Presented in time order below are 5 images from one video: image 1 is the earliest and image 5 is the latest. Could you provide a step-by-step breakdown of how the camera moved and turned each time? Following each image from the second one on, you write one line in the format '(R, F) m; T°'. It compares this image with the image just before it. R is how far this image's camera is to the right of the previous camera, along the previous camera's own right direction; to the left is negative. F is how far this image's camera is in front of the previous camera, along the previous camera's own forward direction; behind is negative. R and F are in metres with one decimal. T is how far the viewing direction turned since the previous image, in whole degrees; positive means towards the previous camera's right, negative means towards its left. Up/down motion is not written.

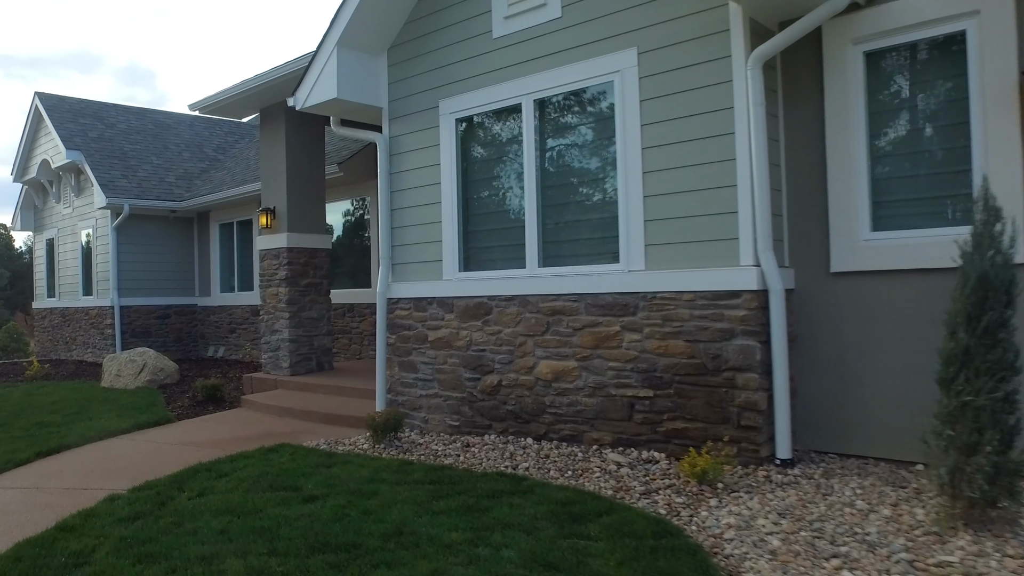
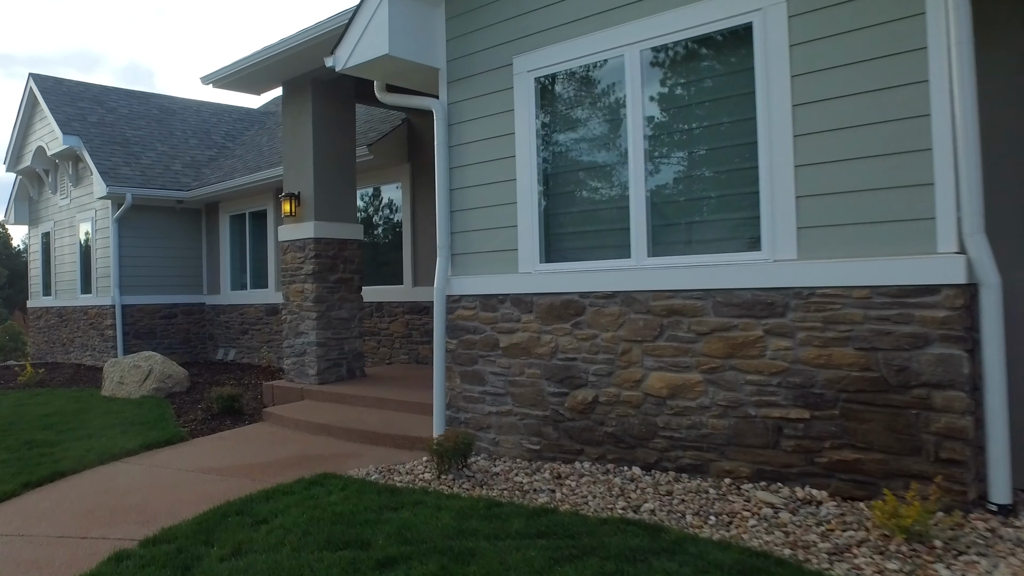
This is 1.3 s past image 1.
(-0.5, +1.0) m; 0°
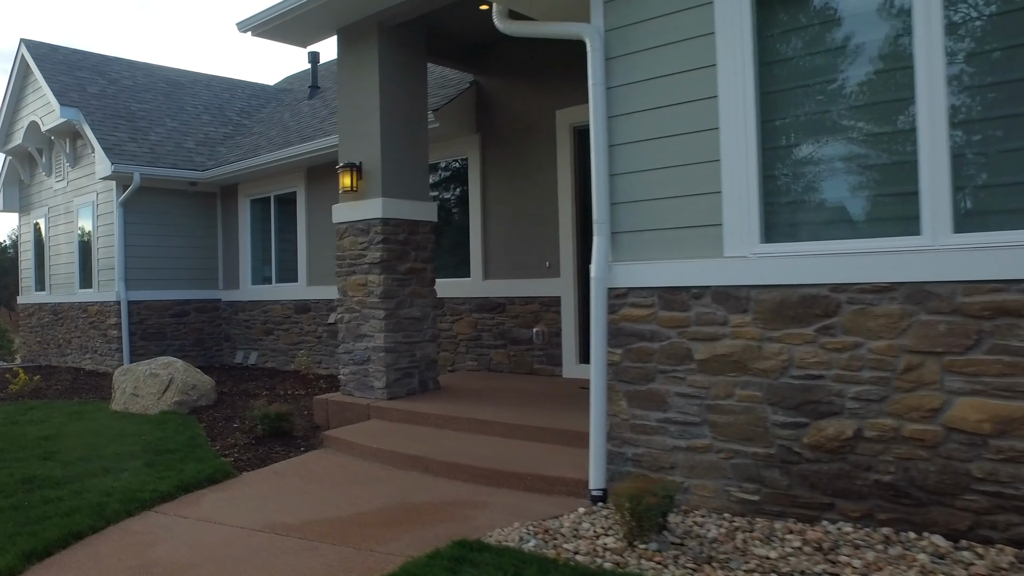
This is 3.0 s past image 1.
(-0.9, +1.3) m; +1°
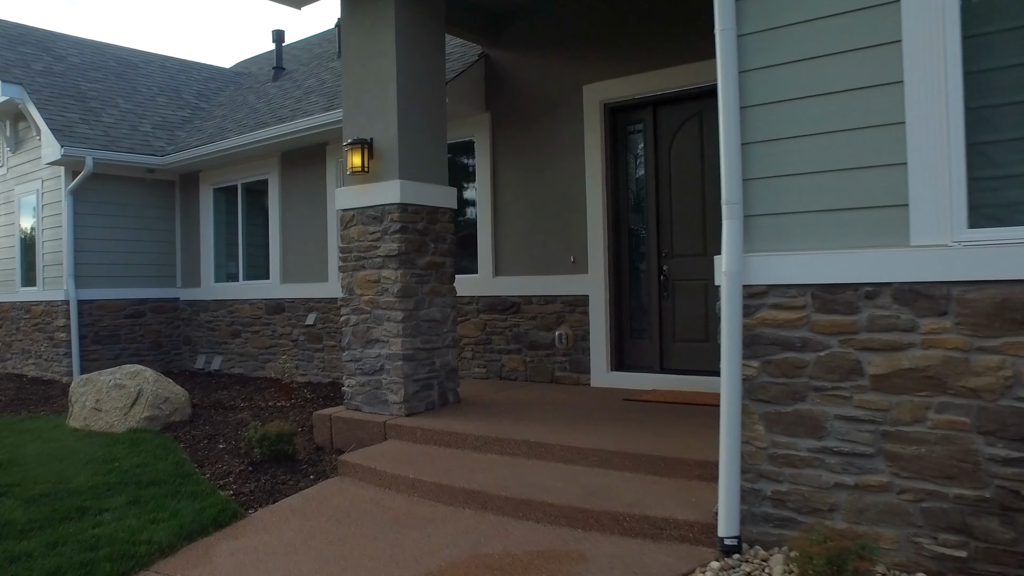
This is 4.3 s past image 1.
(-0.6, +0.8) m; +4°
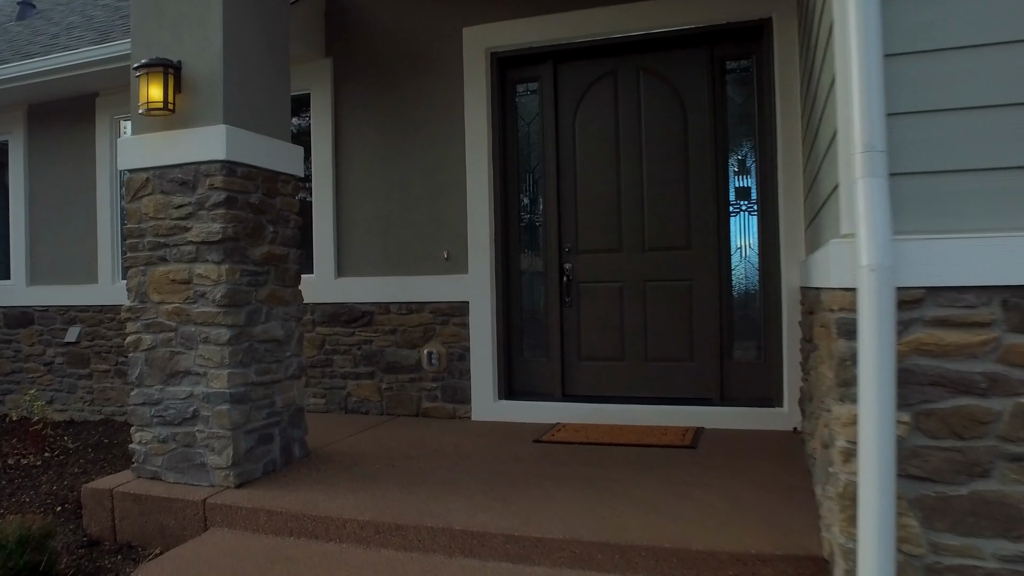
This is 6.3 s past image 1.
(-0.4, +1.5) m; +15°
